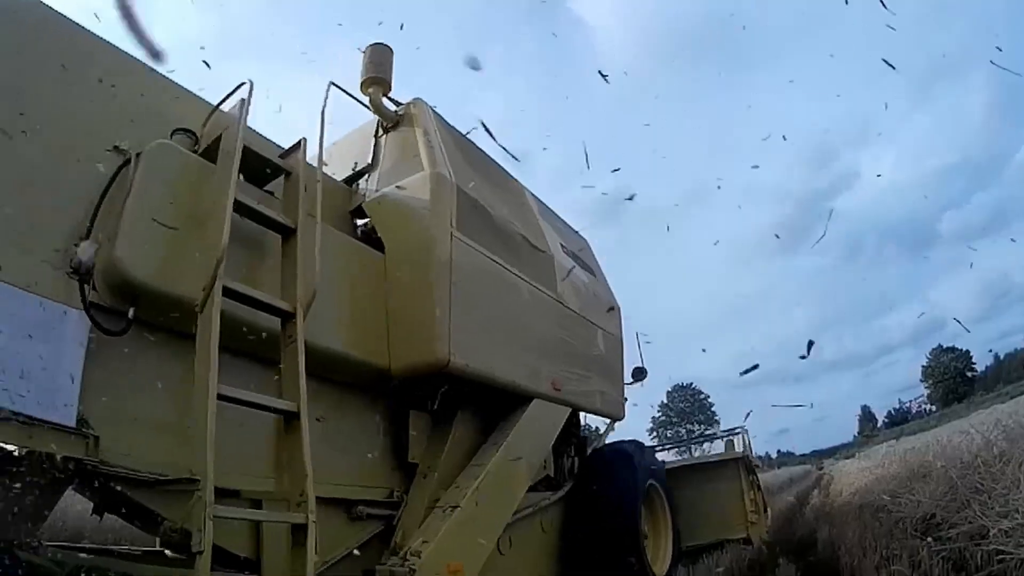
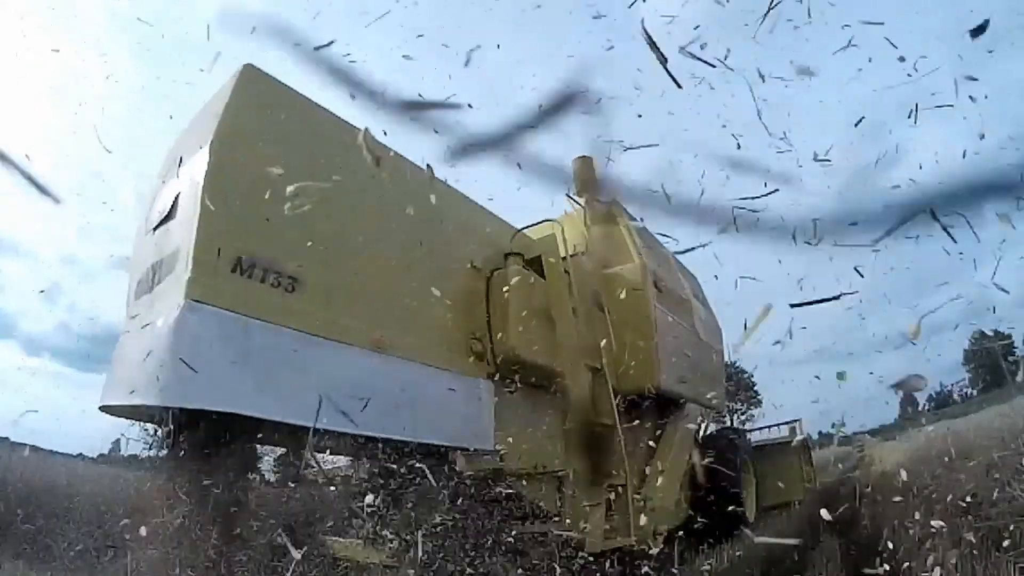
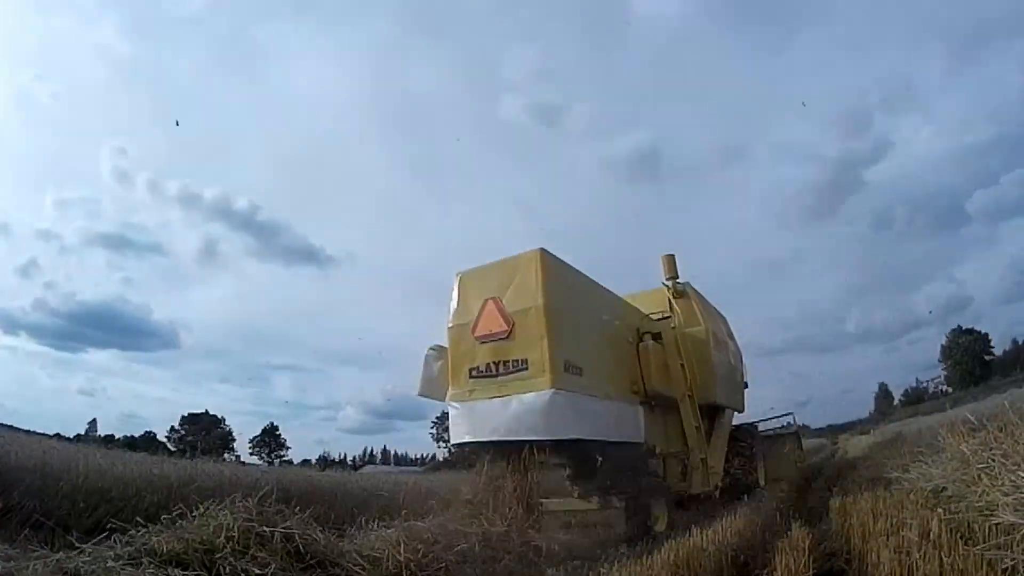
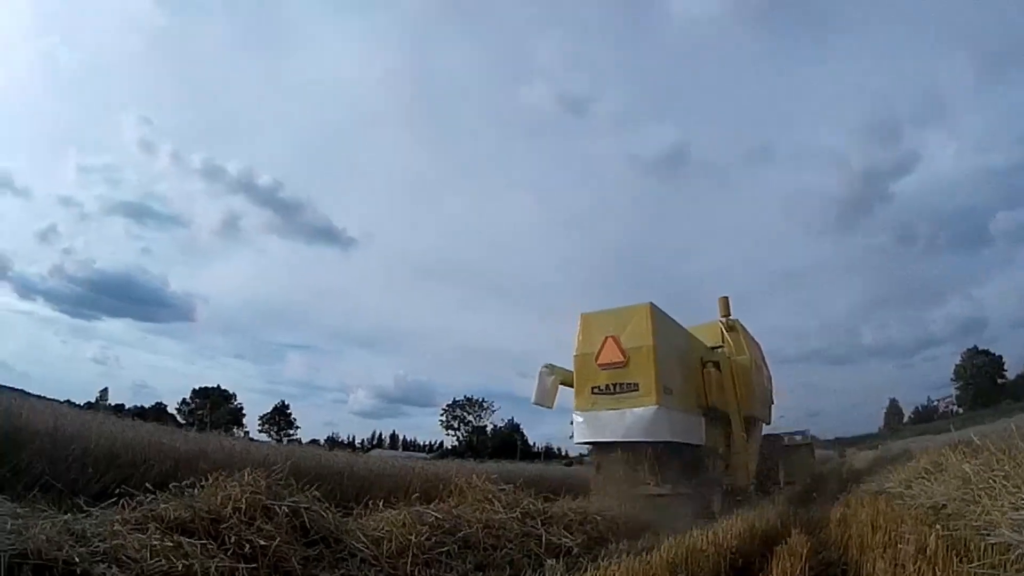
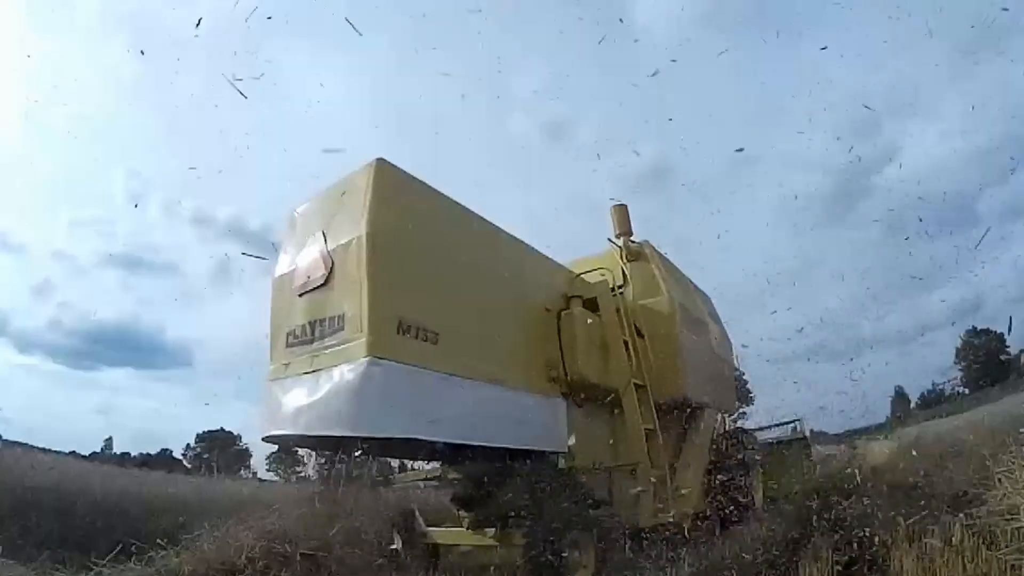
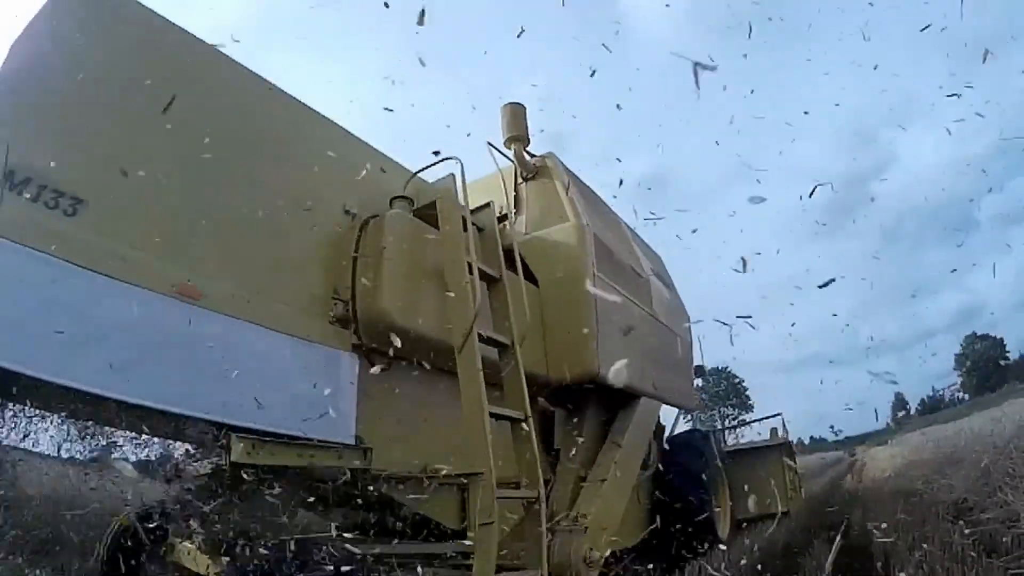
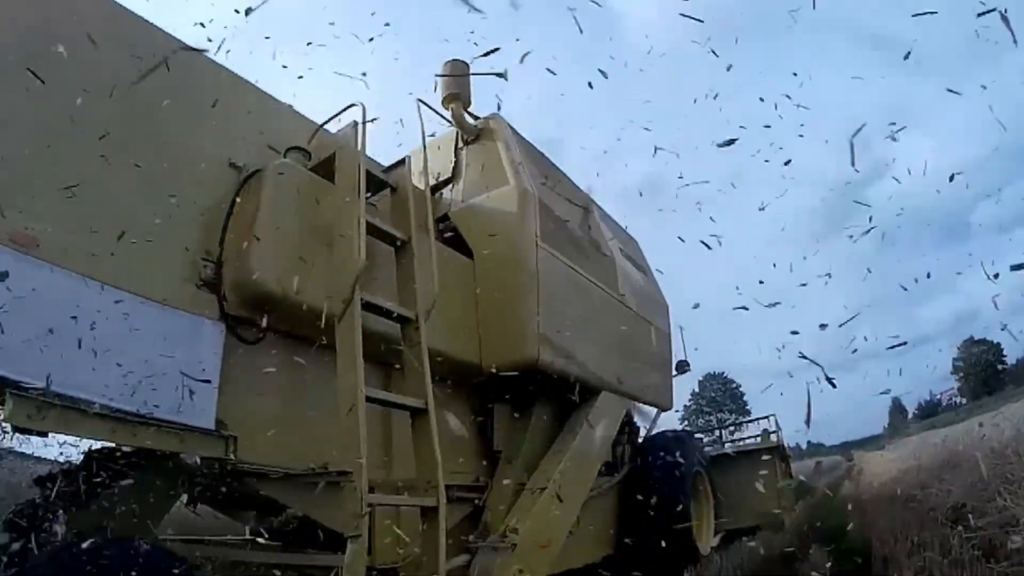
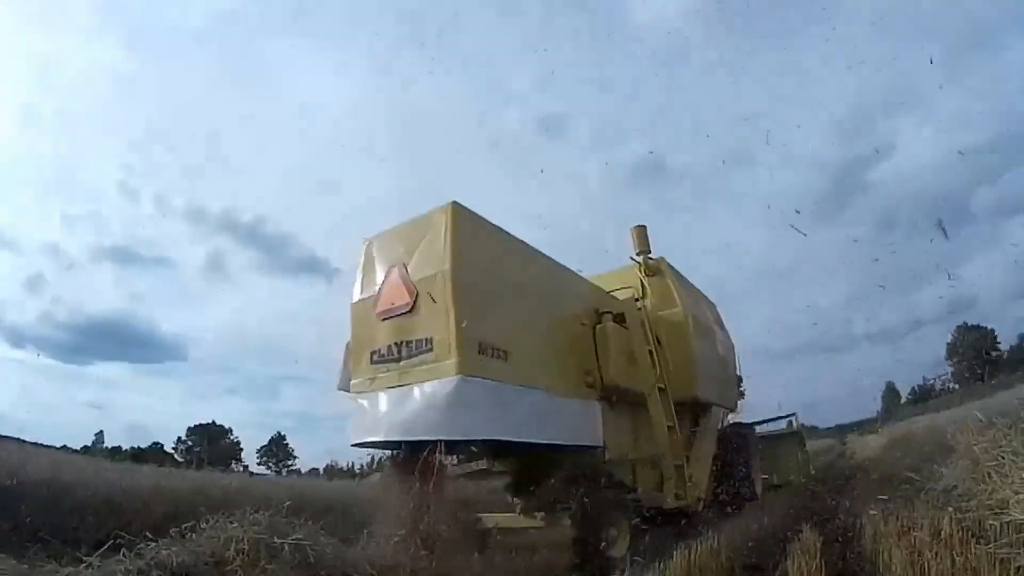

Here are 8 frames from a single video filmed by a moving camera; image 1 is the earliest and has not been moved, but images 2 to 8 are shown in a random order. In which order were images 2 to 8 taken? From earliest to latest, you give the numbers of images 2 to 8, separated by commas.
7, 6, 2, 5, 8, 3, 4
